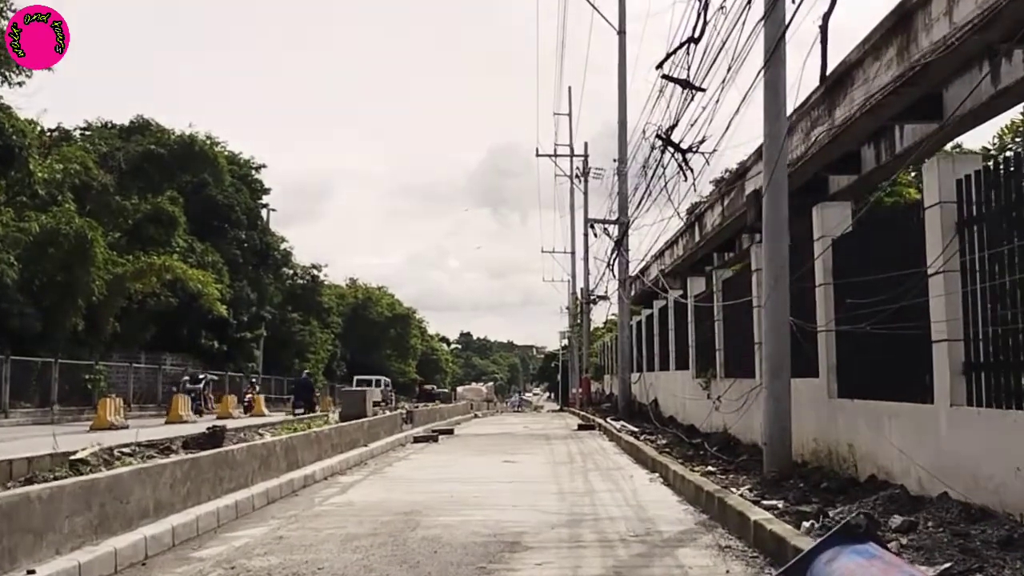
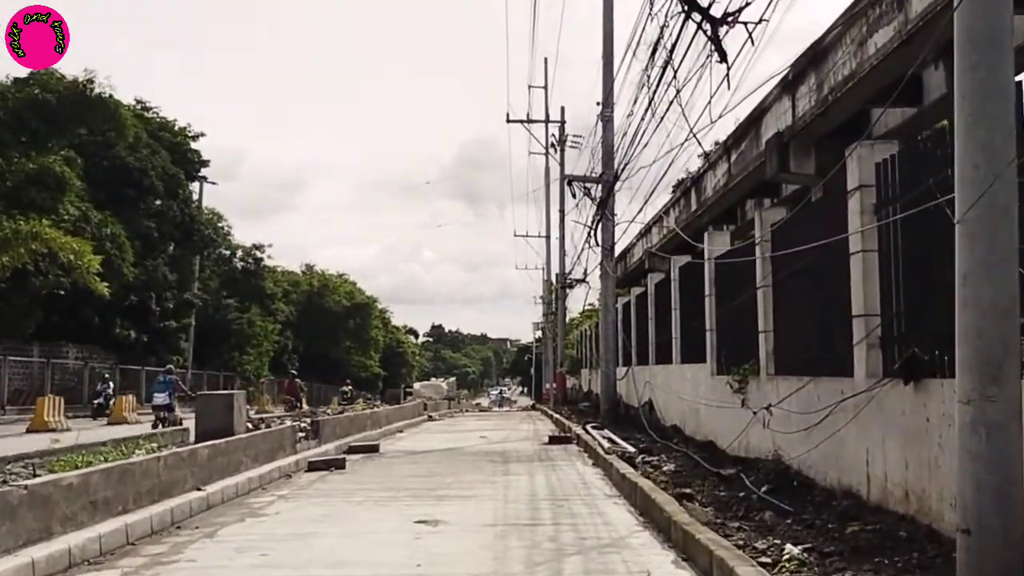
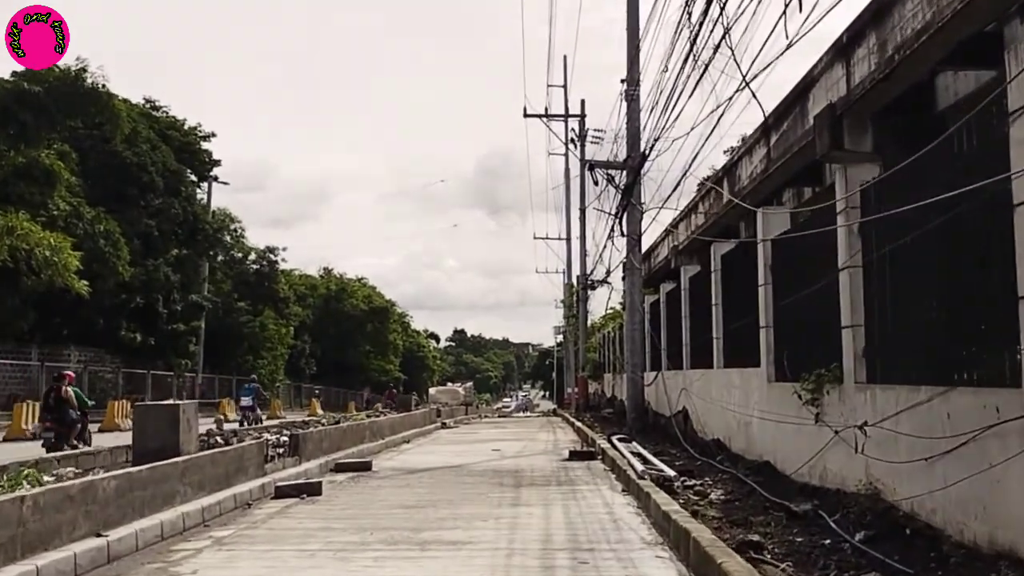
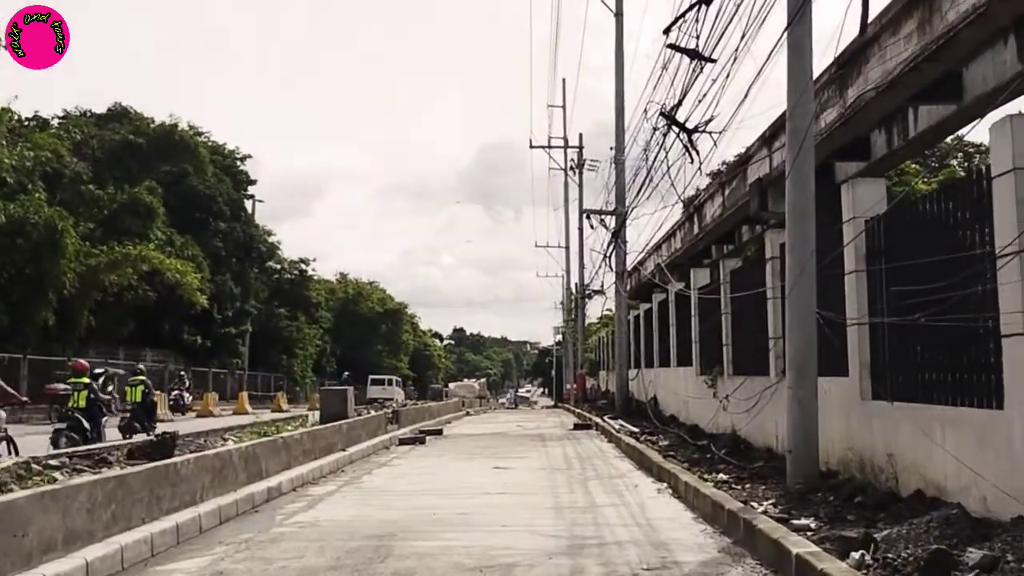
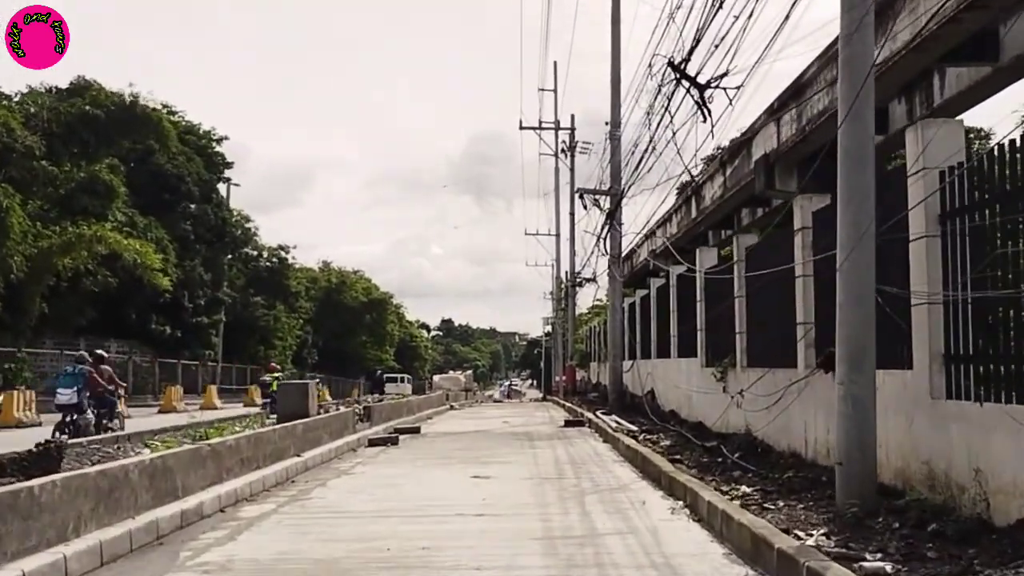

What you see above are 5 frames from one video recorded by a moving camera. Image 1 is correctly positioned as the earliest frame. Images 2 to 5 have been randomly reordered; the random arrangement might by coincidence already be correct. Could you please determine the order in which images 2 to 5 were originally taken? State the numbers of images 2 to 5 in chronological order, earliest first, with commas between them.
4, 5, 2, 3
